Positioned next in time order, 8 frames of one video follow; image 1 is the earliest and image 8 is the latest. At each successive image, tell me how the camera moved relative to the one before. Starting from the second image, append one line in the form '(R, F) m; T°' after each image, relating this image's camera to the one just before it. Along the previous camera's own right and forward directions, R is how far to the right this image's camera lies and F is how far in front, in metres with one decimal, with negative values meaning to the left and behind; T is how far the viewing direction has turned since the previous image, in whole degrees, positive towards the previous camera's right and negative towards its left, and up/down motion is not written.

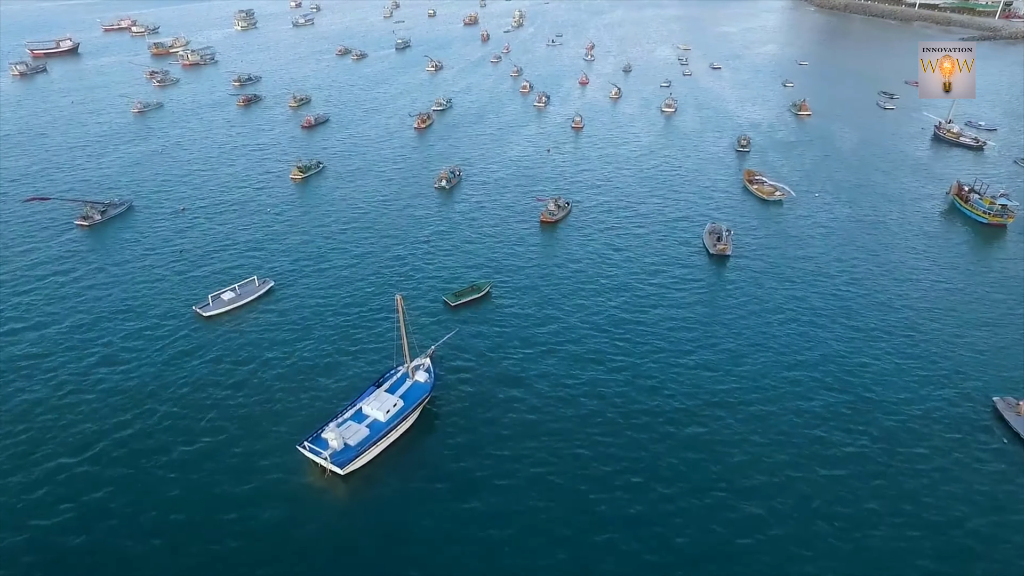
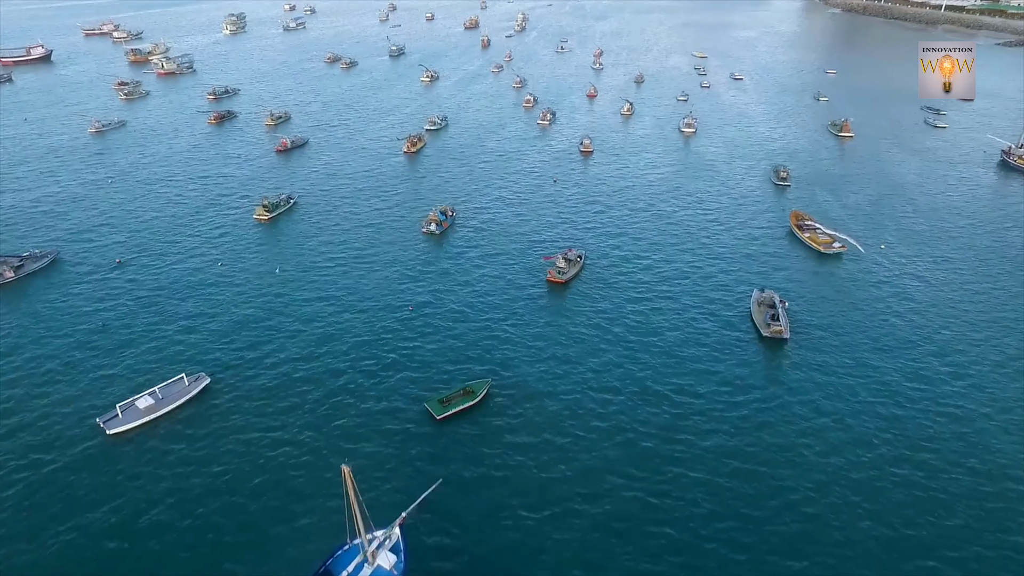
(+0.1, +20.3) m; 0°
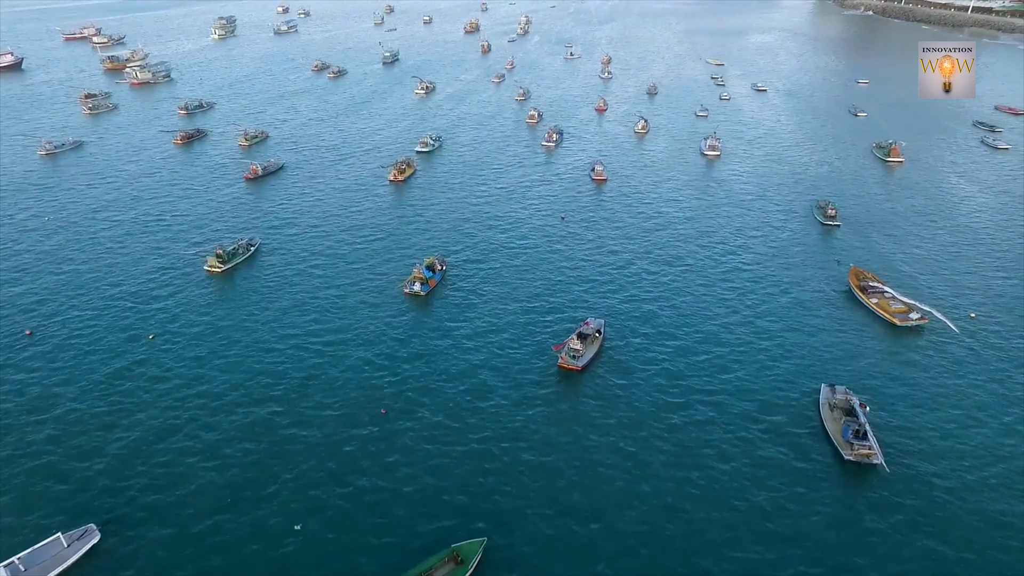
(+0.2, +19.1) m; 0°
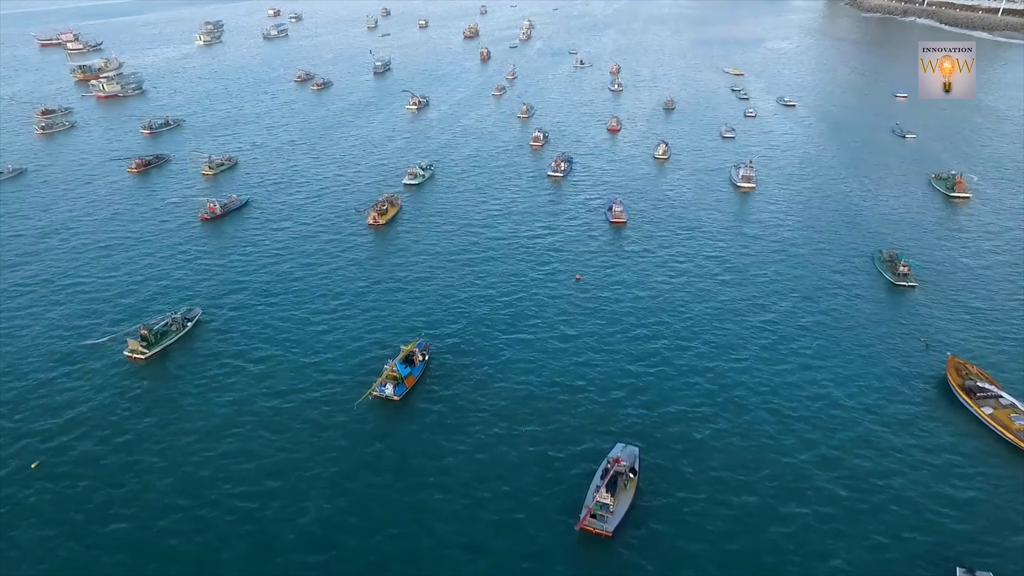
(-0.1, +20.5) m; 0°
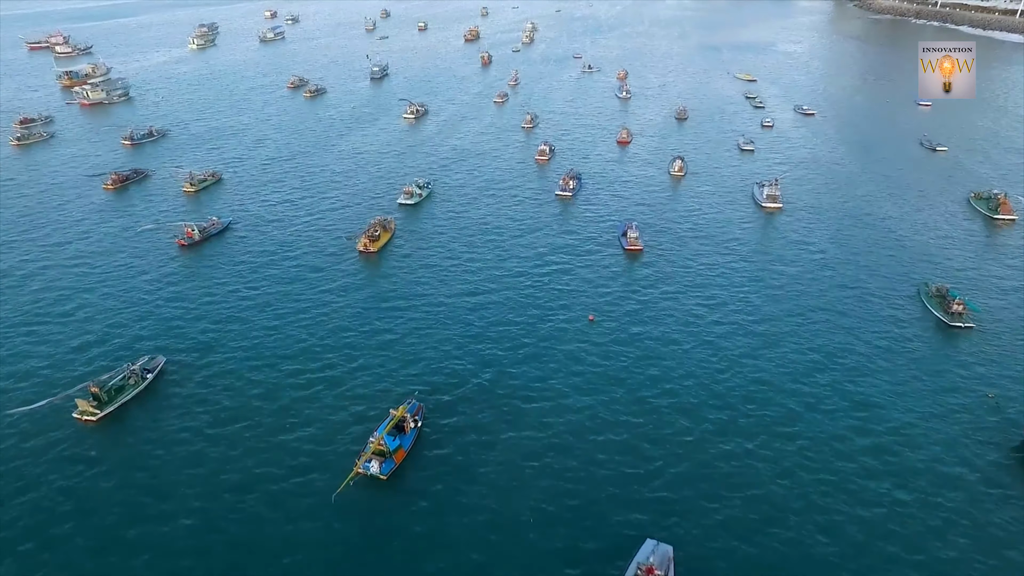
(-0.6, +10.2) m; 0°
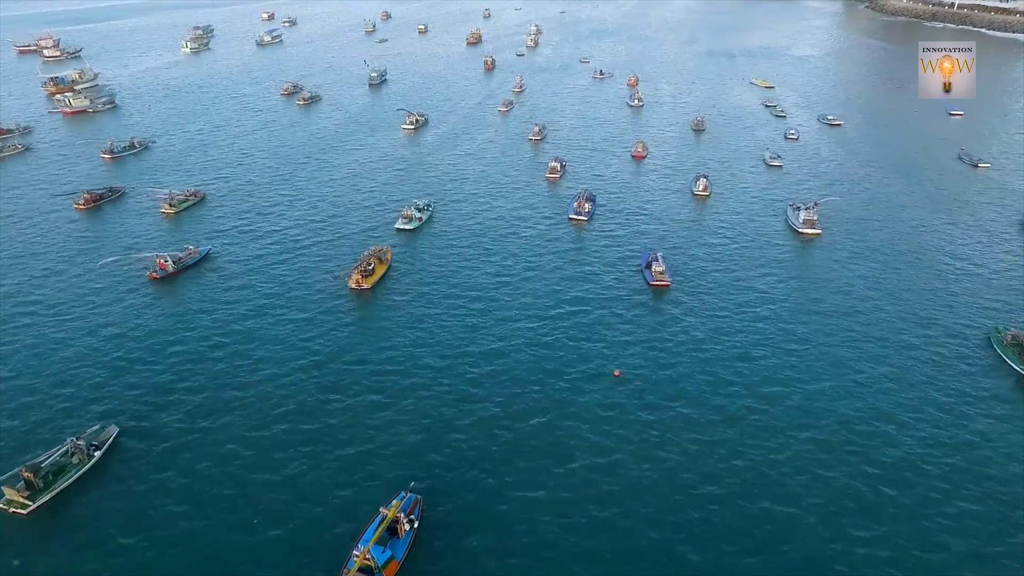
(-1.3, +11.4) m; 0°
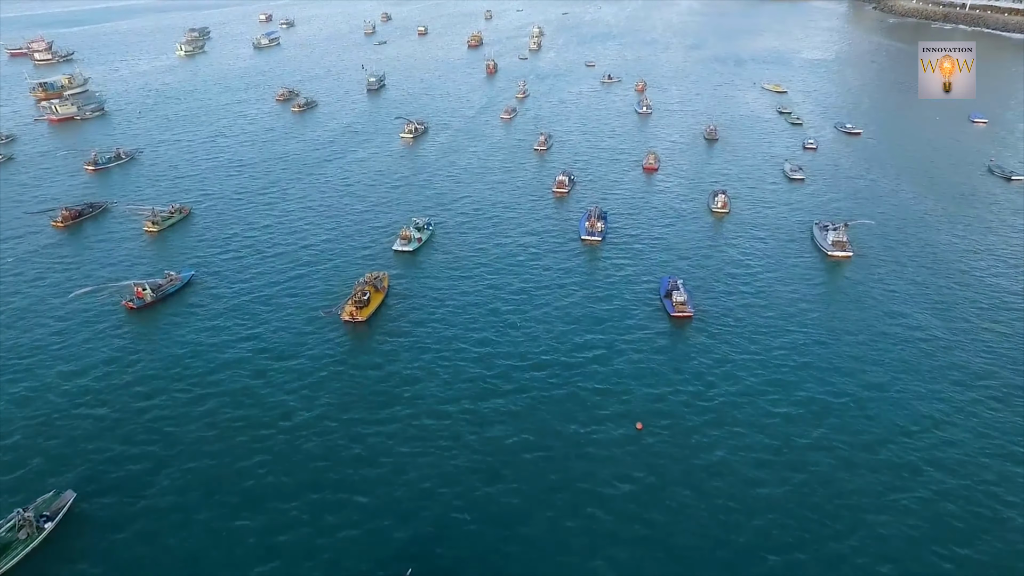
(-0.9, +7.8) m; 0°
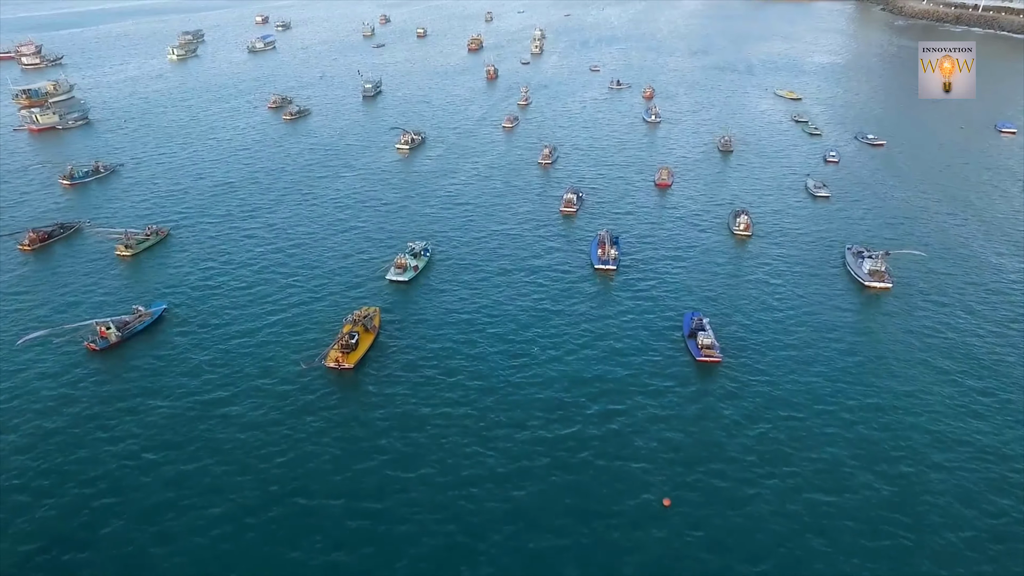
(-0.6, +9.3) m; 0°
